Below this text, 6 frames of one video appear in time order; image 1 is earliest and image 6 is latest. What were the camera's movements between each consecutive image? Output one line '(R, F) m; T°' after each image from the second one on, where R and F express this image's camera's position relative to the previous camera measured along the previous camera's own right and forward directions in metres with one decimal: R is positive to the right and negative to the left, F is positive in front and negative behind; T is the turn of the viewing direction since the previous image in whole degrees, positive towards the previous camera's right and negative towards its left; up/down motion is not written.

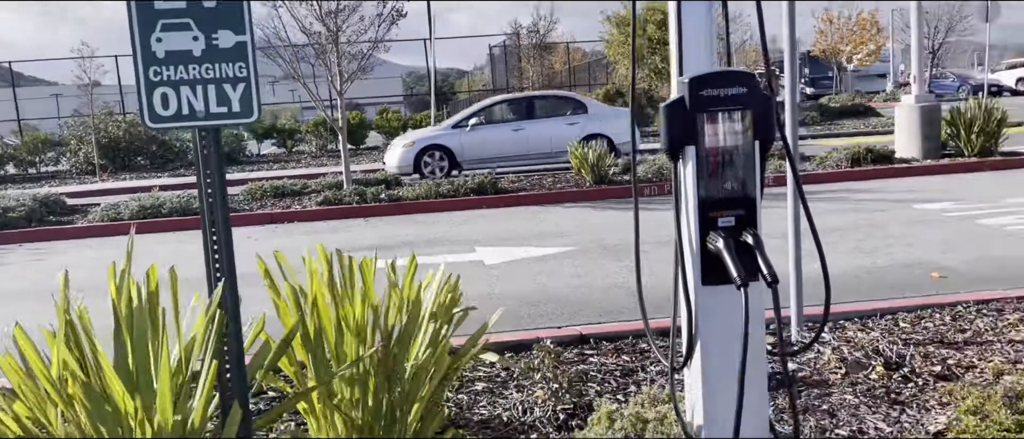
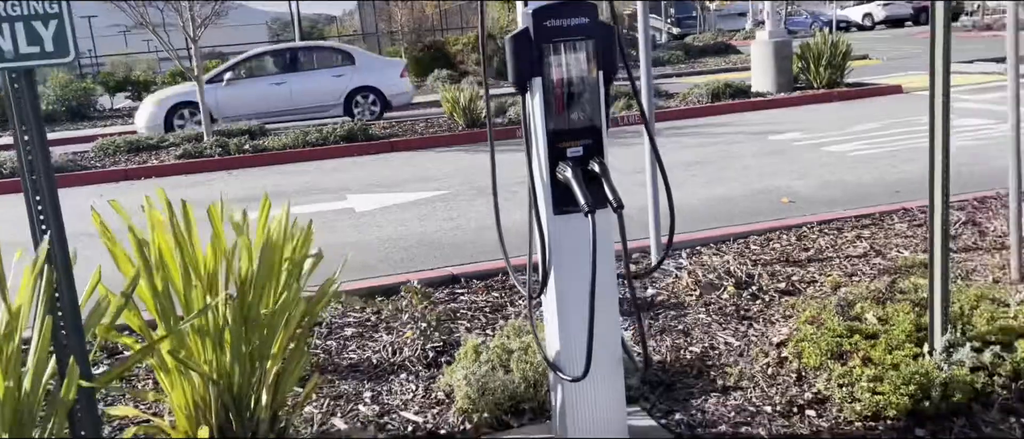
(+0.1, 0.0) m; +8°
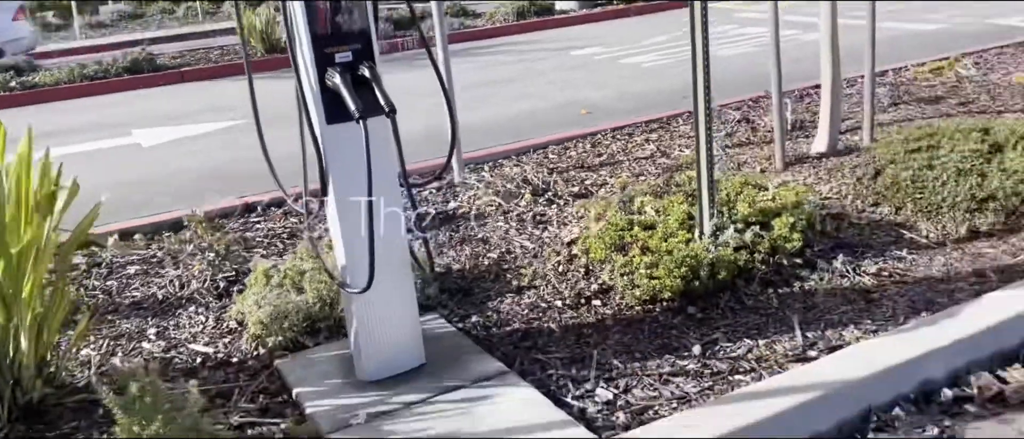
(+0.2, 0.0) m; +12°
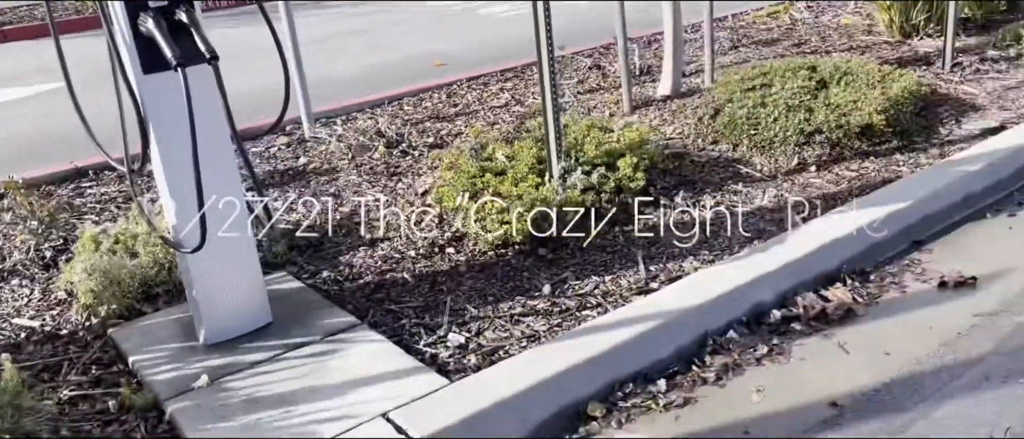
(+0.1, 0.0) m; +9°
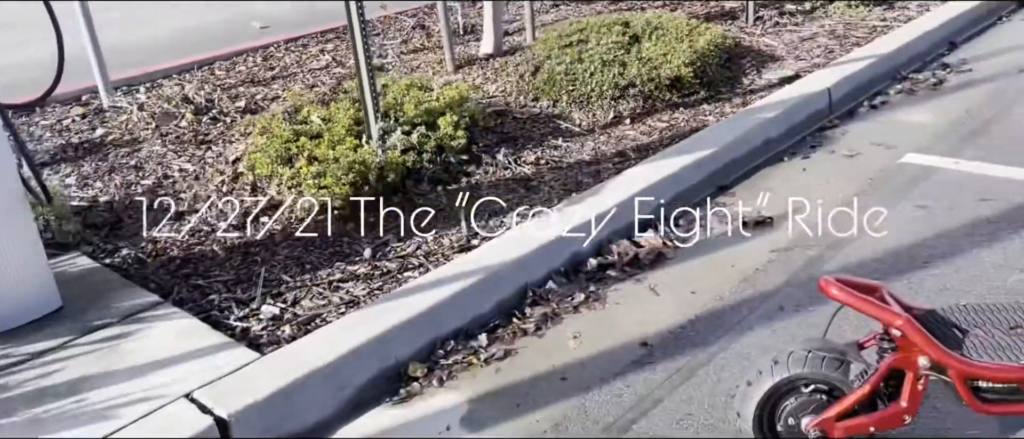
(+0.1, 0.0) m; +10°
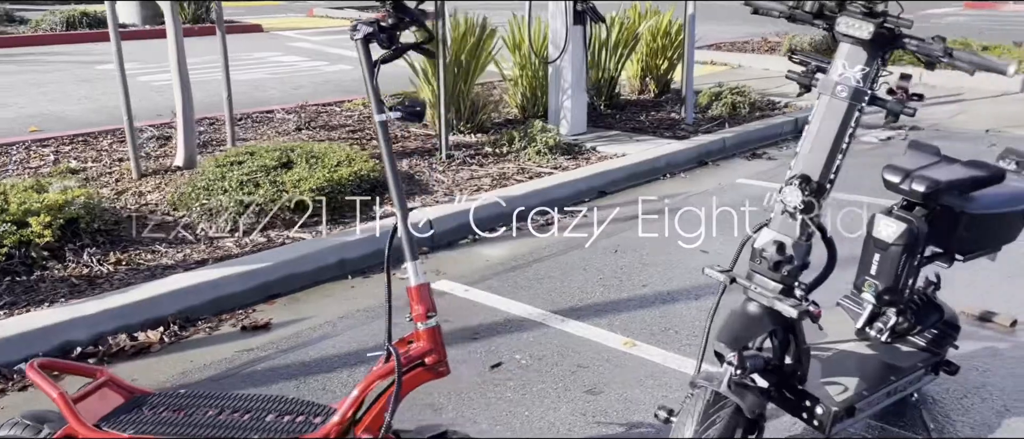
(+2.1, -0.8) m; +4°
